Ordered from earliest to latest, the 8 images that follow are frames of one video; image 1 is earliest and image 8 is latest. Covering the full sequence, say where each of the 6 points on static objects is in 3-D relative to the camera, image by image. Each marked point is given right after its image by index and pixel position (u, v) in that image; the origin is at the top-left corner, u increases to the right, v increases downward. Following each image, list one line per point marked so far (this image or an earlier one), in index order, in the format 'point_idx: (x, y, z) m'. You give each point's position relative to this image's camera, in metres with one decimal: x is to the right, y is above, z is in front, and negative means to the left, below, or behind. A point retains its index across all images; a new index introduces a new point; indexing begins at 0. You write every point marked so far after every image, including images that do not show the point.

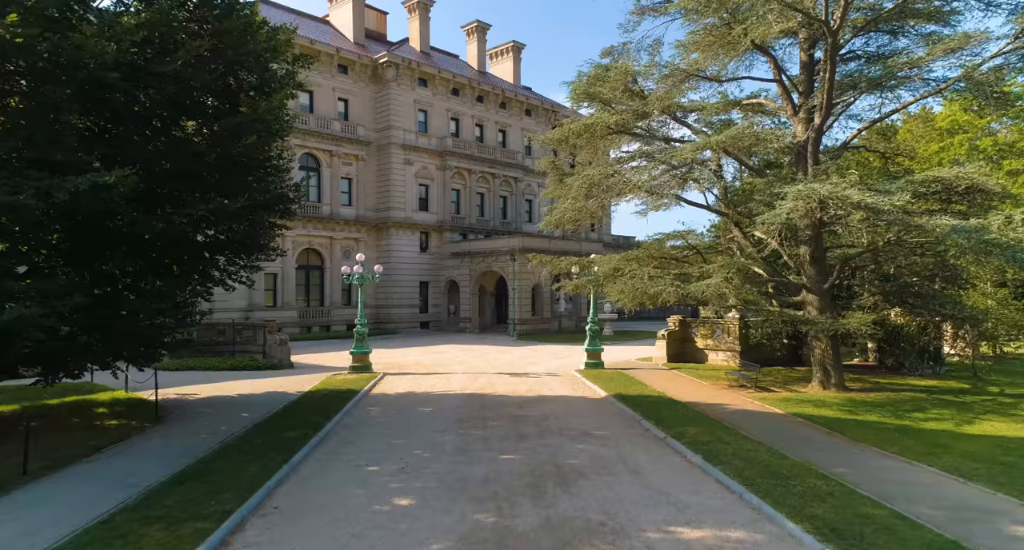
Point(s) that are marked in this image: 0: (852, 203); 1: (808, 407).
0: (+5.7, +1.1, +11.1) m
1: (+5.7, -2.5, +12.6) m
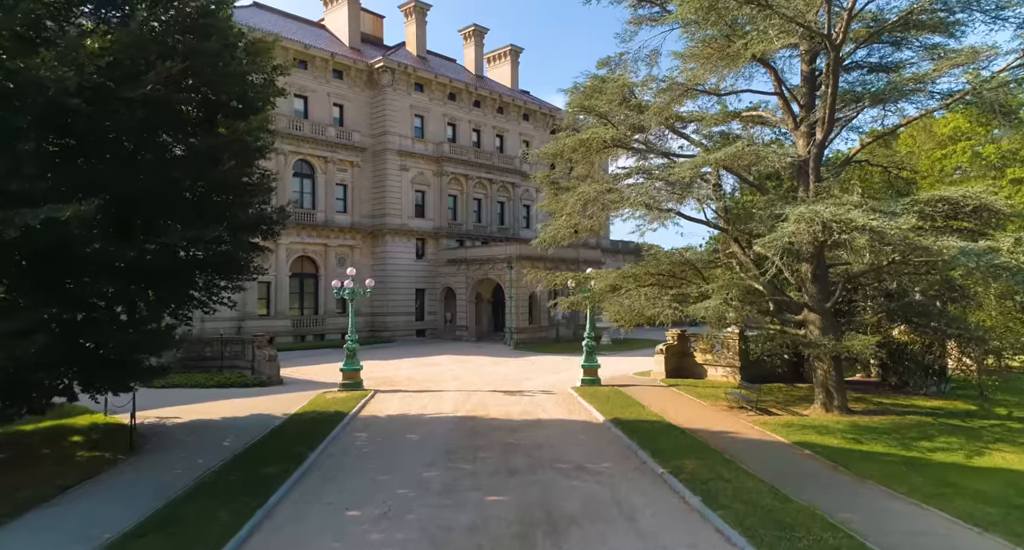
0: (+5.6, +0.7, +10.6) m
1: (+5.6, -2.9, +12.2) m
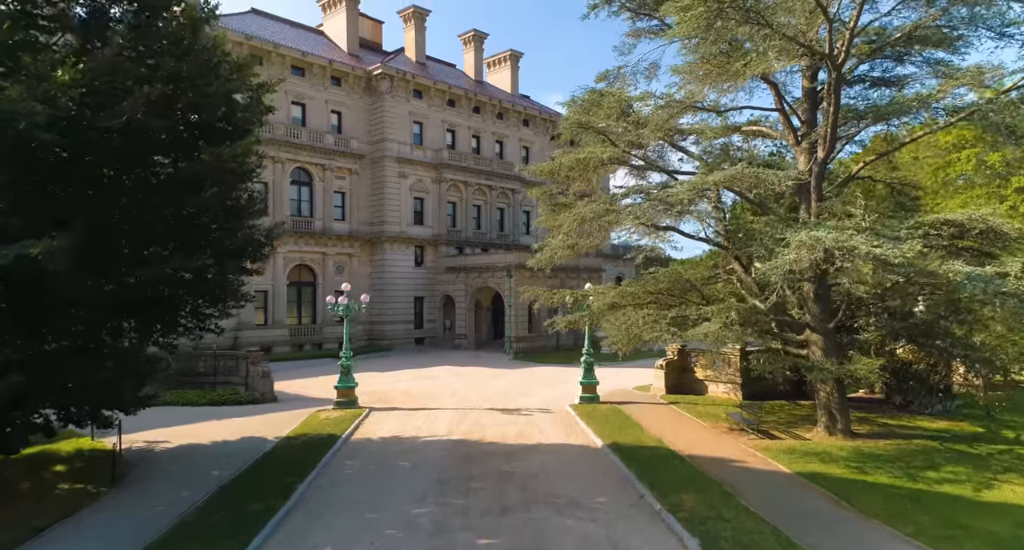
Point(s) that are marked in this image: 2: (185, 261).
0: (+5.5, +0.3, +10.3) m
1: (+5.5, -3.4, +11.9) m
2: (-4.4, +0.2, +8.9) m
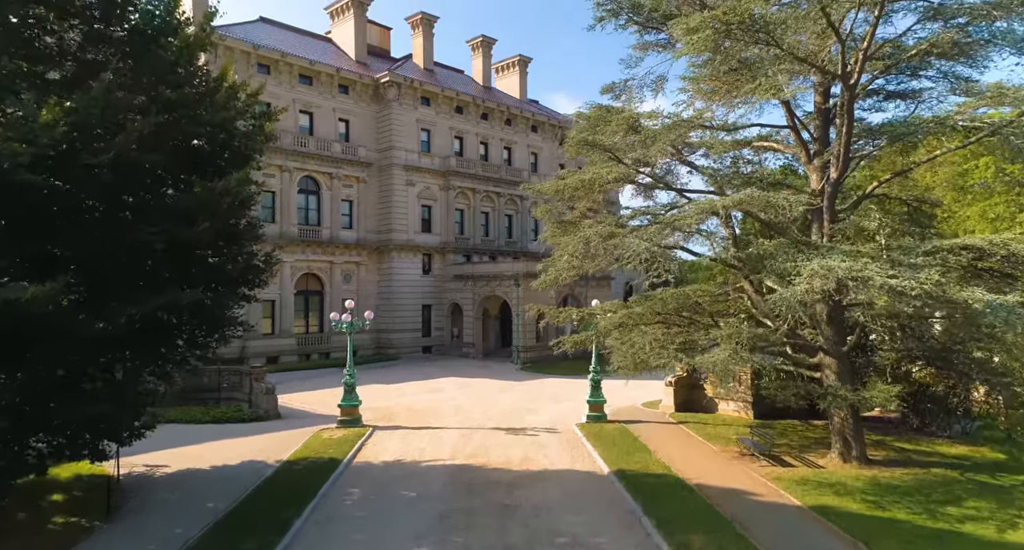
0: (+5.5, -0.2, +9.9) m
1: (+5.5, -3.8, +11.5) m
2: (-4.4, -0.3, +8.6) m
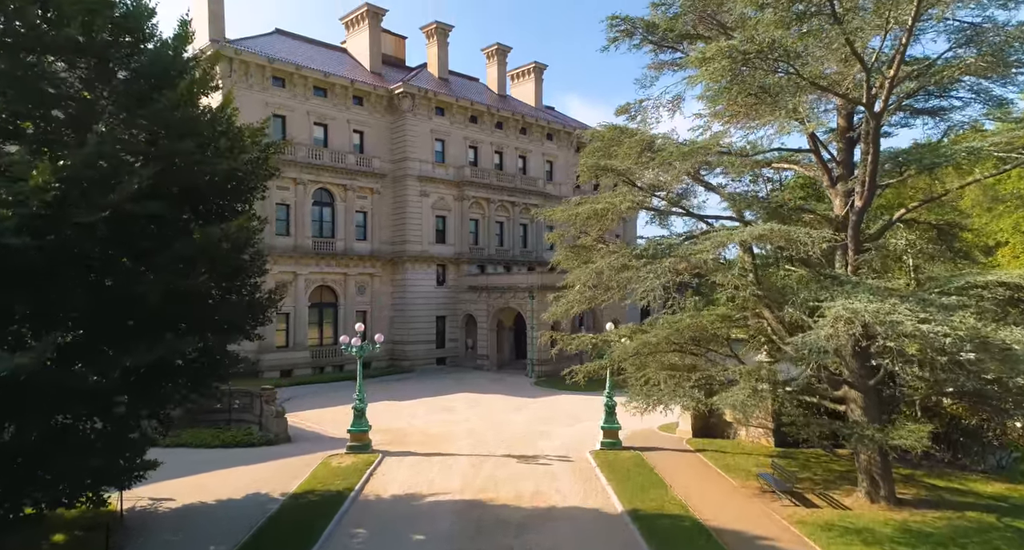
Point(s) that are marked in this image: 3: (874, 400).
0: (+5.6, -0.8, +9.4) m
1: (+5.7, -4.4, +10.9) m
2: (-4.3, -0.9, +8.4) m
3: (+7.2, -2.5, +13.2) m
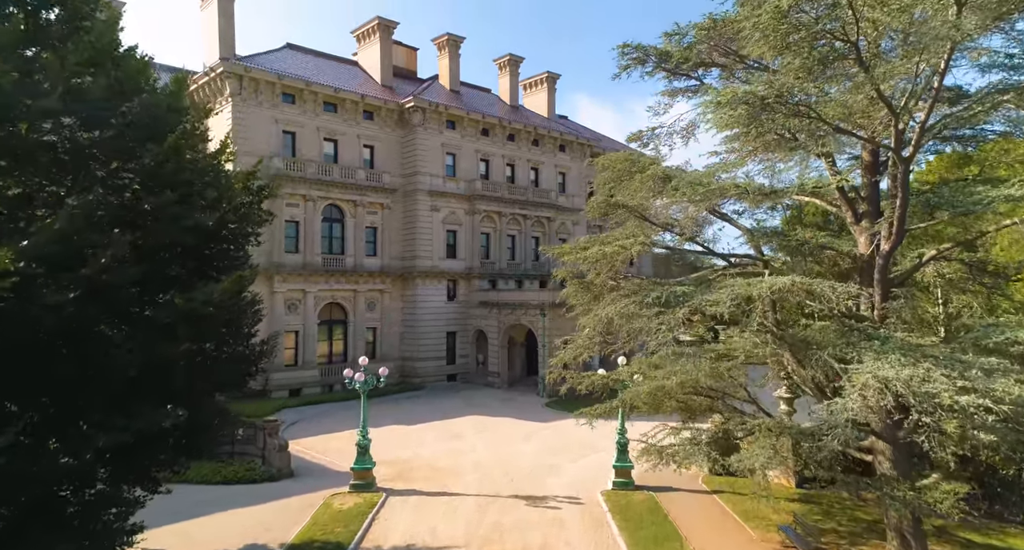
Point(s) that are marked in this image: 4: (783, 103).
0: (+5.7, -1.6, +8.7) m
1: (+5.8, -5.3, +10.2) m
2: (-4.3, -1.7, +7.9) m
3: (+7.3, -3.4, +12.4) m
4: (+4.3, +2.7, +10.3) m
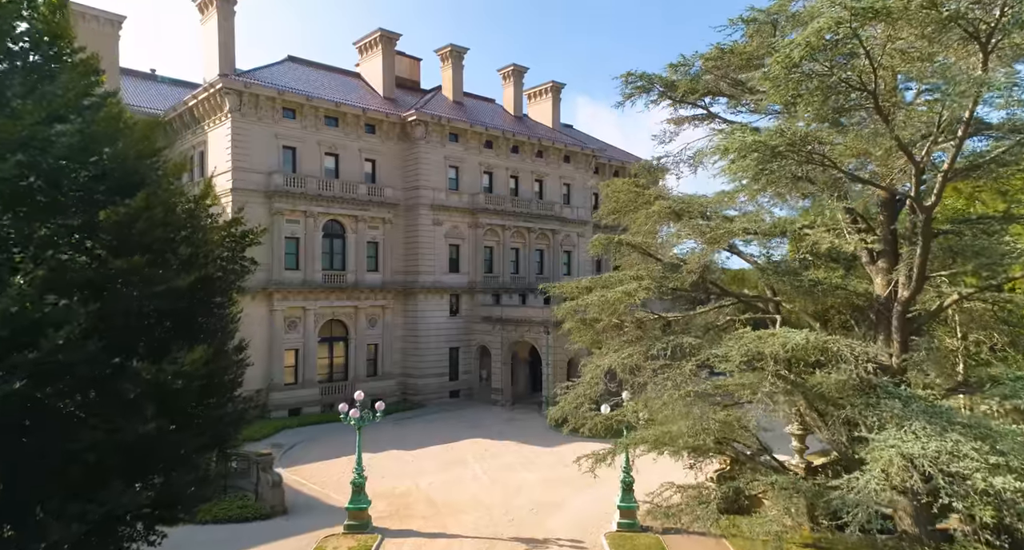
0: (+5.6, -2.4, +8.0) m
1: (+5.7, -6.1, +9.5) m
2: (-4.4, -2.5, +7.3) m
3: (+7.3, -4.2, +11.7) m
4: (+4.2, +1.9, +9.7) m
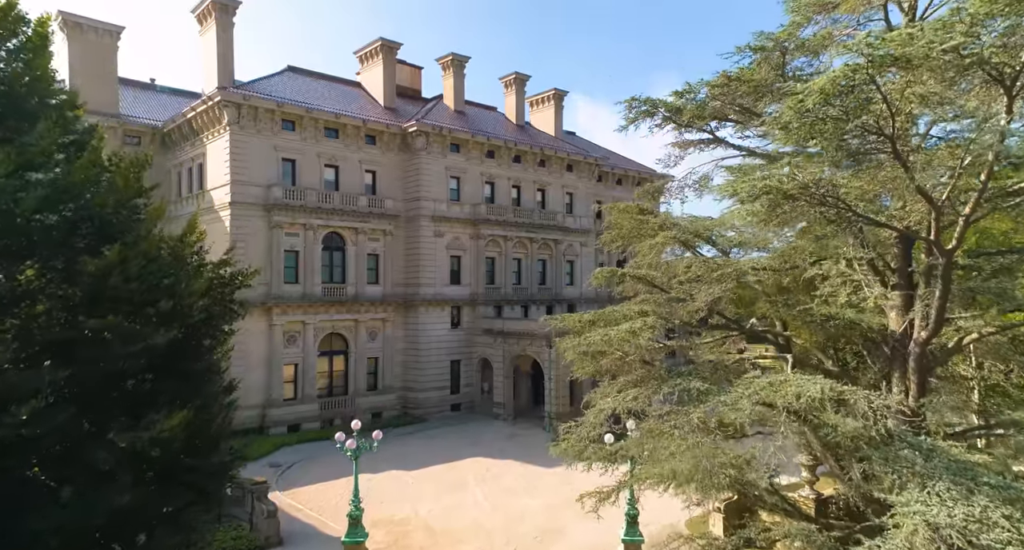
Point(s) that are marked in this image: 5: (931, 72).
0: (+5.6, -3.0, +7.5) m
1: (+5.7, -6.7, +9.0) m
2: (-4.4, -3.2, +6.8) m
3: (+7.3, -4.9, +11.2) m
4: (+4.2, +1.3, +9.2) m
5: (+5.4, +2.7, +8.4) m
